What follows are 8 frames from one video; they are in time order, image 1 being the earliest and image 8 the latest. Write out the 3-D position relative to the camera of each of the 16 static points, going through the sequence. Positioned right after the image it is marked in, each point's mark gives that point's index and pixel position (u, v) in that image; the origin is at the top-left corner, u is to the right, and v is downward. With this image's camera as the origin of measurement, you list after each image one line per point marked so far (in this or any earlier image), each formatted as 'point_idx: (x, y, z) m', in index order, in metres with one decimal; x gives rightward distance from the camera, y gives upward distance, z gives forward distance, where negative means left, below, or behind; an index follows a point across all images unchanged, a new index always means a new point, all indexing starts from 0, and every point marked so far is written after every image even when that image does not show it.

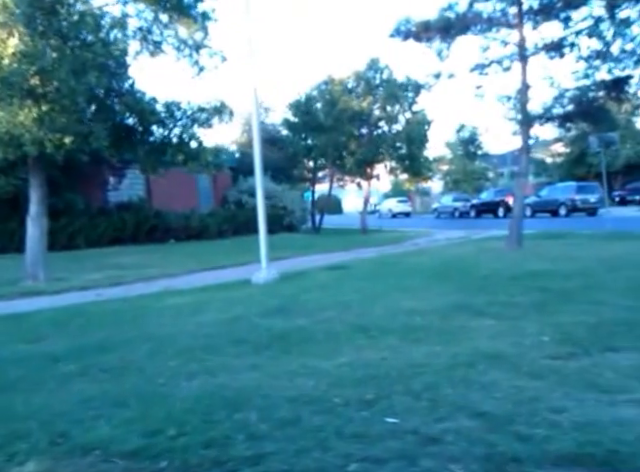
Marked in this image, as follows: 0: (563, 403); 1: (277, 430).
0: (+1.4, -0.9, +4.3) m
1: (-0.2, -1.1, +4.2) m
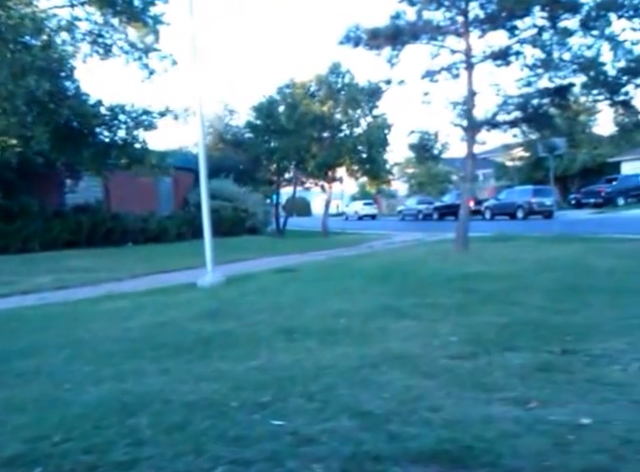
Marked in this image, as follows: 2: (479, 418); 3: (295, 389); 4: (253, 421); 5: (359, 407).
0: (+0.8, -1.0, +4.5) m
1: (-0.9, -1.1, +4.2) m
2: (+0.9, -0.9, +3.9) m
3: (-0.1, -1.1, +5.4) m
4: (-0.4, -1.1, +4.4) m
5: (+0.2, -1.0, +4.6) m
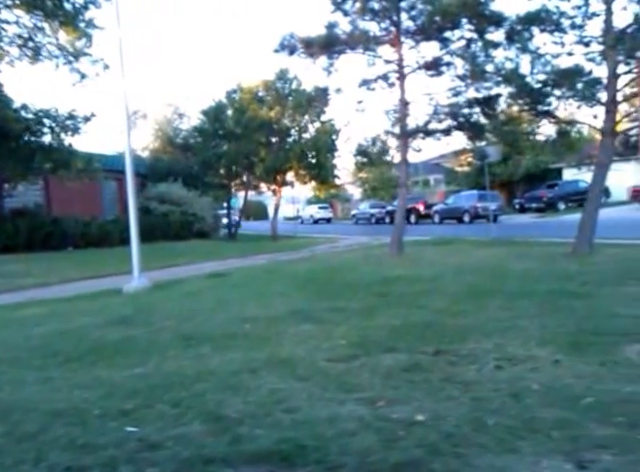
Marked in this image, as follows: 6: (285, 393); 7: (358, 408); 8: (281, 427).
0: (-0.1, -1.0, +4.6) m
1: (-1.7, -1.2, +4.2) m
2: (0.0, -1.0, +4.1) m
3: (-1.1, -1.1, +5.5) m
4: (-1.2, -1.1, +4.4) m
5: (-0.6, -1.1, +4.6) m
6: (-0.2, -1.0, +5.0) m
7: (+0.2, -1.0, +4.2) m
8: (-0.2, -1.0, +3.9) m
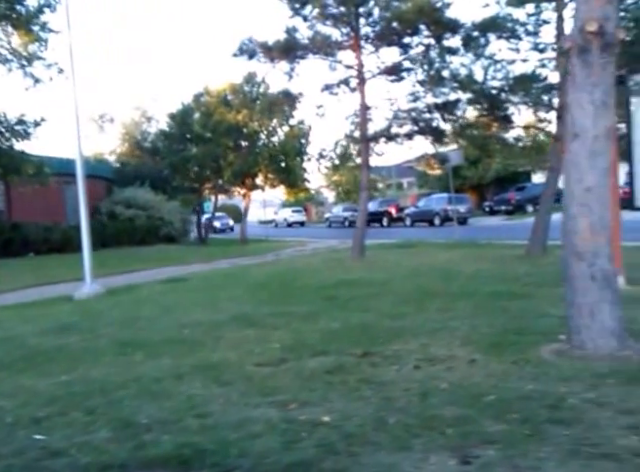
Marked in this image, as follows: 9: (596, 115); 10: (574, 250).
0: (-0.7, -1.0, +4.6) m
1: (-2.3, -1.2, +4.1) m
2: (-0.5, -1.0, +4.1) m
3: (-1.7, -1.2, +5.4) m
4: (-1.8, -1.2, +4.4) m
5: (-1.2, -1.1, +4.6) m
6: (-0.8, -1.1, +5.0) m
7: (-0.3, -1.0, +4.3) m
8: (-0.7, -1.0, +3.9) m
9: (+2.0, +0.9, +5.3) m
10: (+1.9, -0.1, +5.4) m
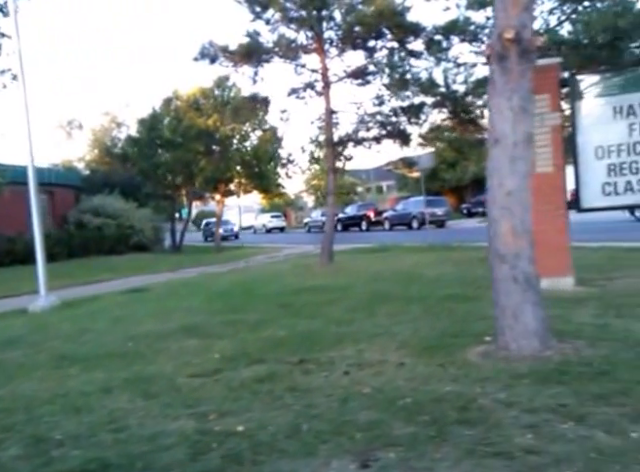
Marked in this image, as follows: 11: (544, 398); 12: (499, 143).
0: (-1.1, -1.1, +4.6) m
1: (-2.7, -1.3, +4.0) m
2: (-0.9, -1.1, +4.1) m
3: (-2.2, -1.3, +5.3) m
4: (-2.2, -1.3, +4.3) m
5: (-1.6, -1.2, +4.6) m
6: (-1.3, -1.1, +4.9) m
7: (-0.8, -1.0, +4.3) m
8: (-1.1, -1.1, +3.9) m
9: (+1.4, +0.8, +5.5) m
10: (+1.3, -0.1, +5.5) m
11: (+1.2, -0.8, +3.9) m
12: (+1.3, +0.7, +5.5) m
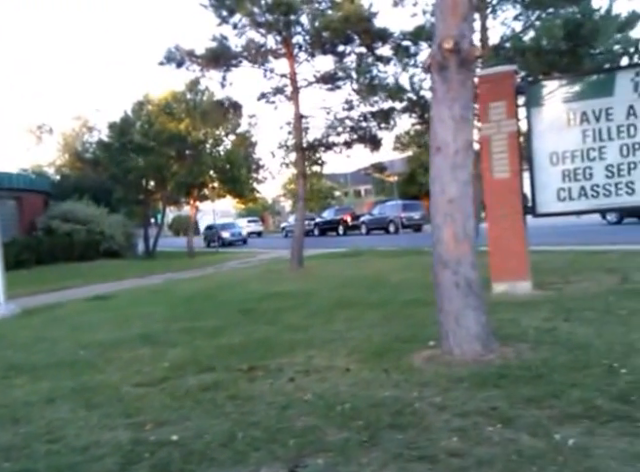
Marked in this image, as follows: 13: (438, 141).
0: (-1.5, -1.2, +4.5) m
1: (-3.0, -1.4, +3.9) m
2: (-1.3, -1.1, +4.0) m
3: (-2.6, -1.3, +5.2) m
4: (-2.6, -1.3, +4.2) m
5: (-2.0, -1.2, +4.5) m
6: (-1.7, -1.2, +4.9) m
7: (-1.1, -1.1, +4.2) m
8: (-1.5, -1.1, +3.8) m
9: (+1.0, +0.8, +5.5) m
10: (+0.9, -0.2, +5.6) m
11: (+0.8, -0.9, +3.9) m
12: (+0.9, +0.6, +5.6) m
13: (+0.9, +0.7, +5.6) m
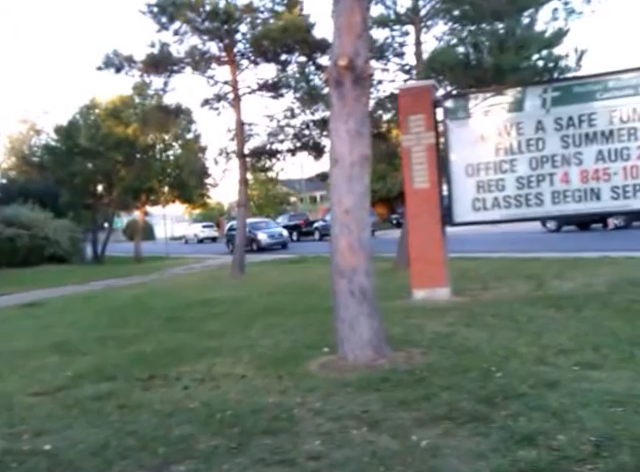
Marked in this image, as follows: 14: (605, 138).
0: (-2.2, -1.2, +4.4) m
1: (-3.7, -1.4, +3.6) m
2: (-1.9, -1.1, +4.0) m
3: (-3.3, -1.4, +5.0) m
4: (-3.2, -1.4, +4.0) m
5: (-2.7, -1.3, +4.3) m
6: (-2.4, -1.2, +4.8) m
7: (-1.8, -1.1, +4.2) m
8: (-2.1, -1.2, +3.7) m
9: (+0.2, +0.7, +5.7) m
10: (+0.1, -0.2, +5.7) m
11: (+0.2, -0.9, +4.0) m
12: (+0.1, +0.6, +5.7) m
13: (+0.1, +0.7, +5.7) m
14: (+3.5, +1.2, +9.2) m
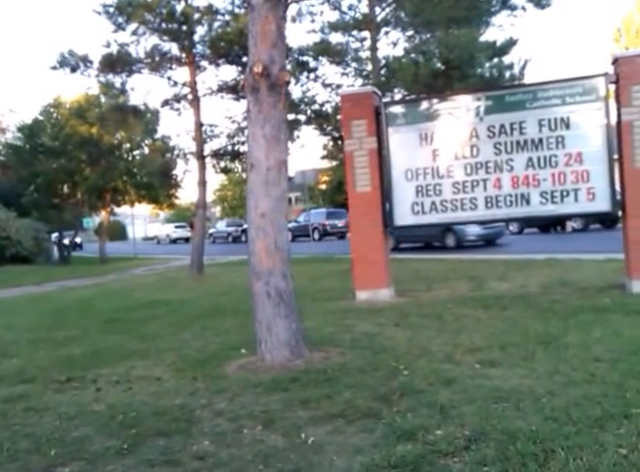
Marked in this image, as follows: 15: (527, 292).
0: (-2.7, -1.2, +4.3) m
1: (-4.1, -1.4, +3.4) m
2: (-2.4, -1.1, +3.9) m
3: (-3.9, -1.4, +4.8) m
4: (-3.8, -1.4, +3.8) m
5: (-3.2, -1.3, +4.2) m
6: (-3.0, -1.2, +4.6) m
7: (-2.3, -1.1, +4.1) m
8: (-2.6, -1.2, +3.6) m
9: (-0.4, +0.7, +5.7) m
10: (-0.5, -0.2, +5.7) m
11: (-0.4, -0.9, +4.1) m
12: (-0.5, +0.6, +5.7) m
13: (-0.5, +0.6, +5.8) m
14: (+2.7, +1.2, +9.4) m
15: (+3.5, -1.0, +12.7) m
